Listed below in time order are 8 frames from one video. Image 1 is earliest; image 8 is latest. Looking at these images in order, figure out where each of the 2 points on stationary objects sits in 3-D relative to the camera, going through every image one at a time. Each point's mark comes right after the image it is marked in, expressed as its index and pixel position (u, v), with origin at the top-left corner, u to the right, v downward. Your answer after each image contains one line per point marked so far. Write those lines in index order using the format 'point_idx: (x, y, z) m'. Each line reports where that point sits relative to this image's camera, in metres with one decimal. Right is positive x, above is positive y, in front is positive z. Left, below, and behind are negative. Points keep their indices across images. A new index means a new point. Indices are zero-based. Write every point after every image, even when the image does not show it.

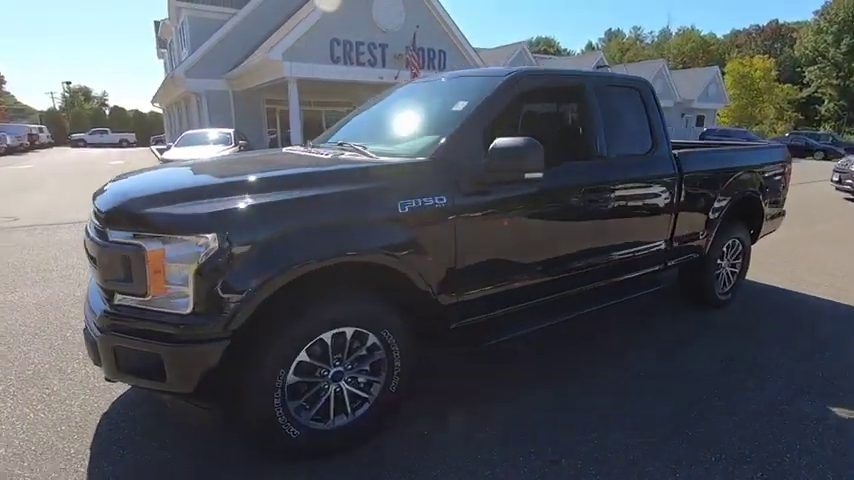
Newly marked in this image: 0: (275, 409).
0: (-0.7, -0.7, +2.3) m
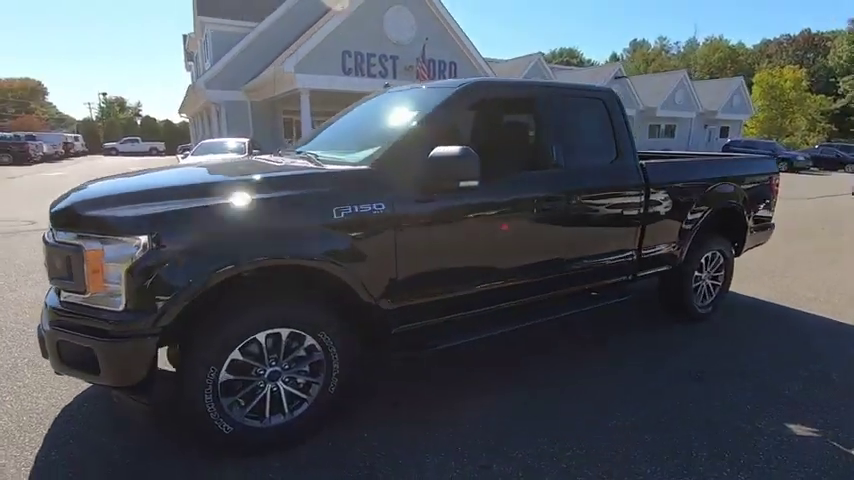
0: (-1.0, -0.7, +2.4) m
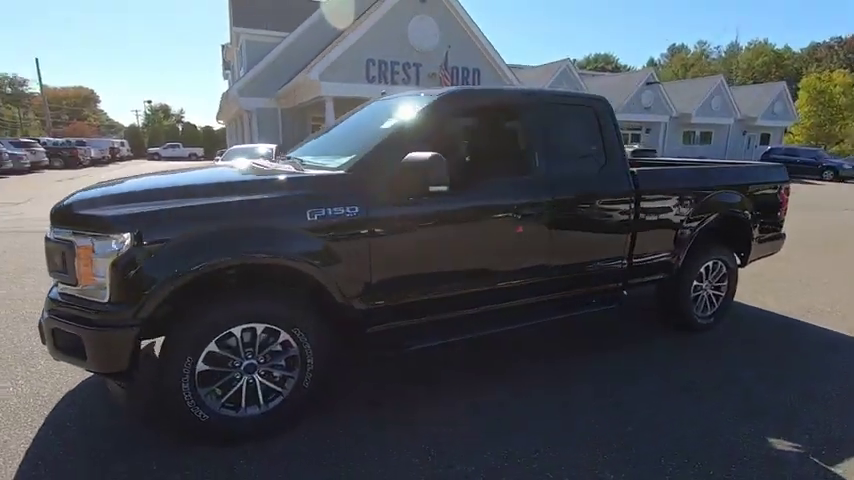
0: (-1.2, -0.7, +2.5) m
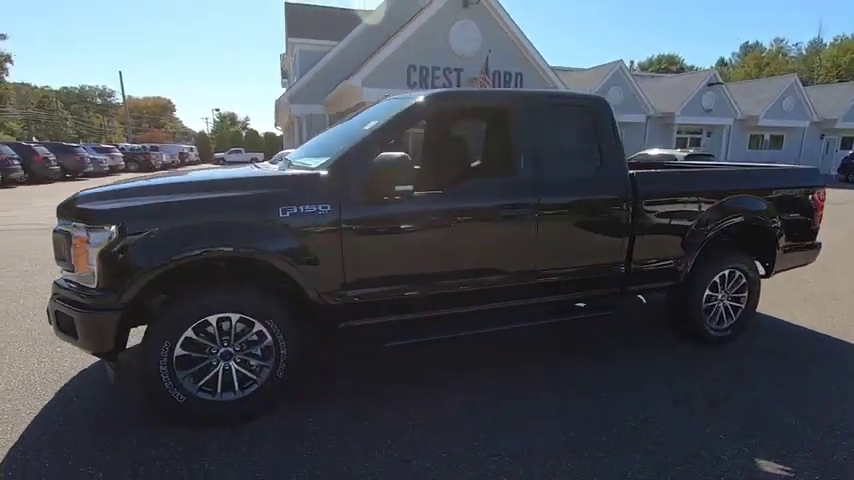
0: (-1.4, -0.7, +2.7) m
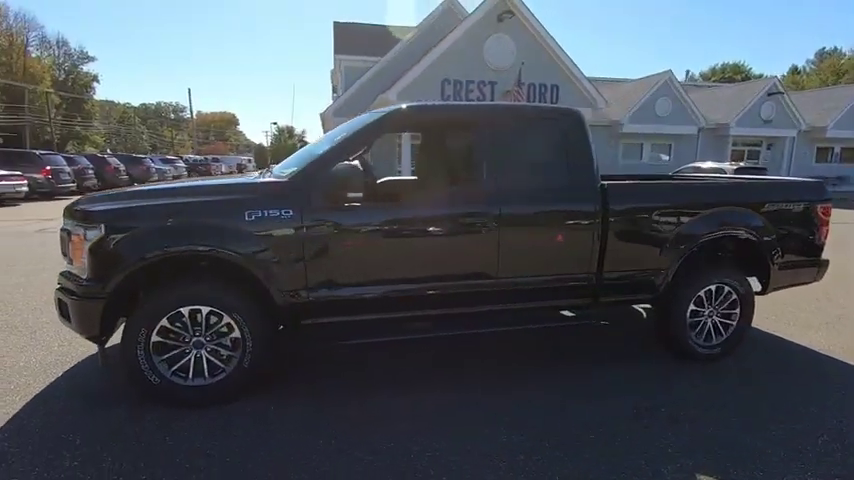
0: (-1.7, -0.7, +3.1) m
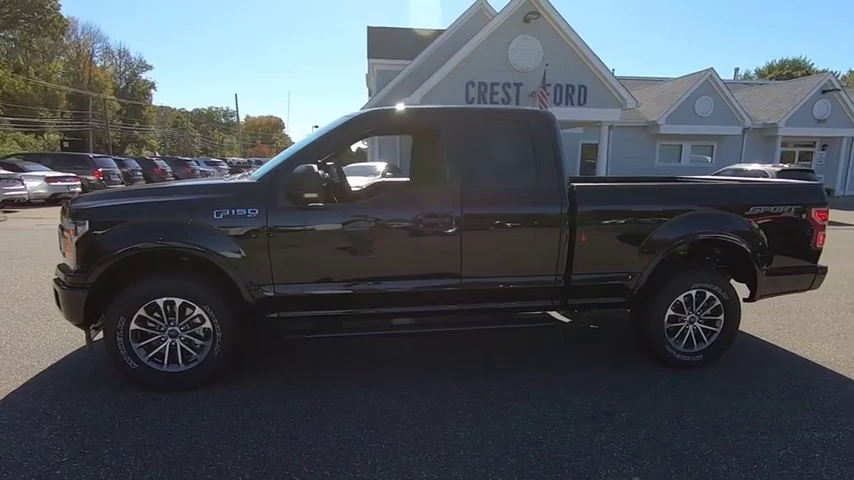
0: (-2.0, -0.7, +3.3) m
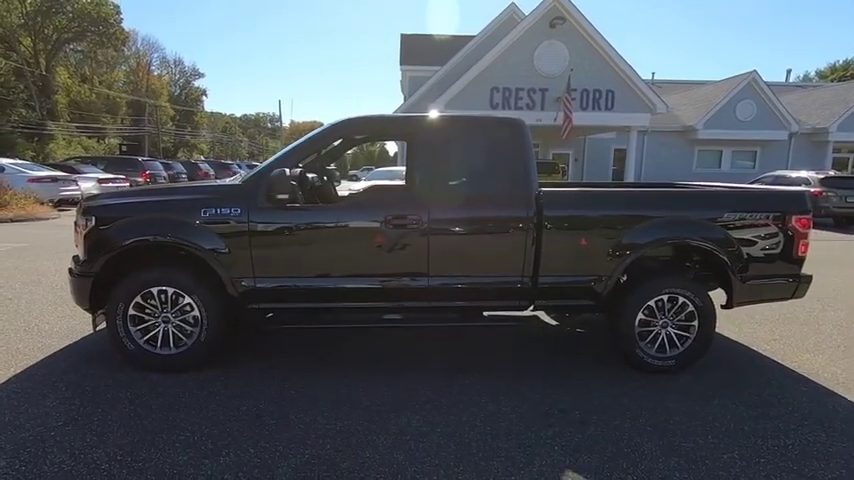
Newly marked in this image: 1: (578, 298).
0: (-2.2, -0.6, +3.7) m
1: (+1.2, -0.5, +4.0) m
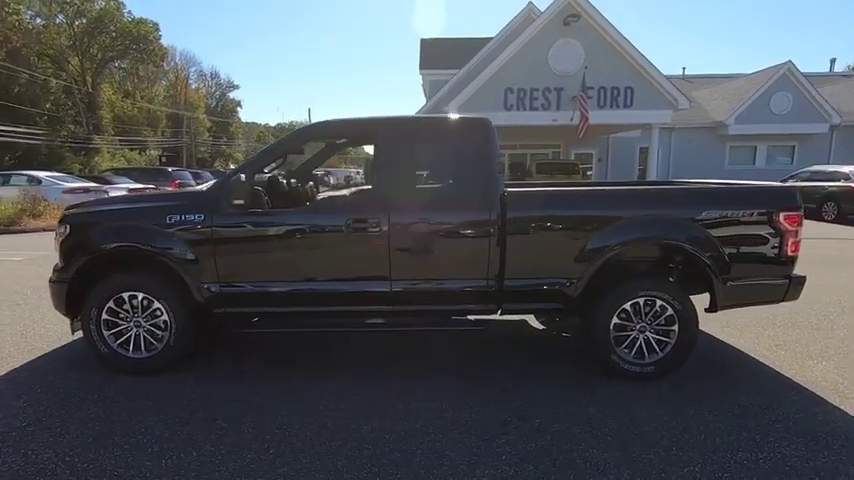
0: (-2.5, -0.7, +3.9) m
1: (+0.9, -0.5, +3.8) m
